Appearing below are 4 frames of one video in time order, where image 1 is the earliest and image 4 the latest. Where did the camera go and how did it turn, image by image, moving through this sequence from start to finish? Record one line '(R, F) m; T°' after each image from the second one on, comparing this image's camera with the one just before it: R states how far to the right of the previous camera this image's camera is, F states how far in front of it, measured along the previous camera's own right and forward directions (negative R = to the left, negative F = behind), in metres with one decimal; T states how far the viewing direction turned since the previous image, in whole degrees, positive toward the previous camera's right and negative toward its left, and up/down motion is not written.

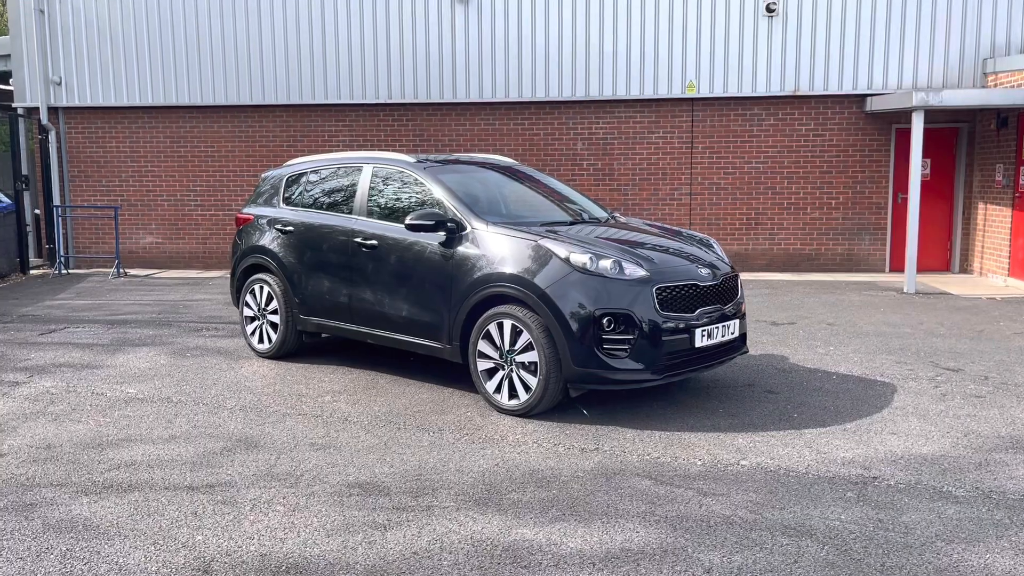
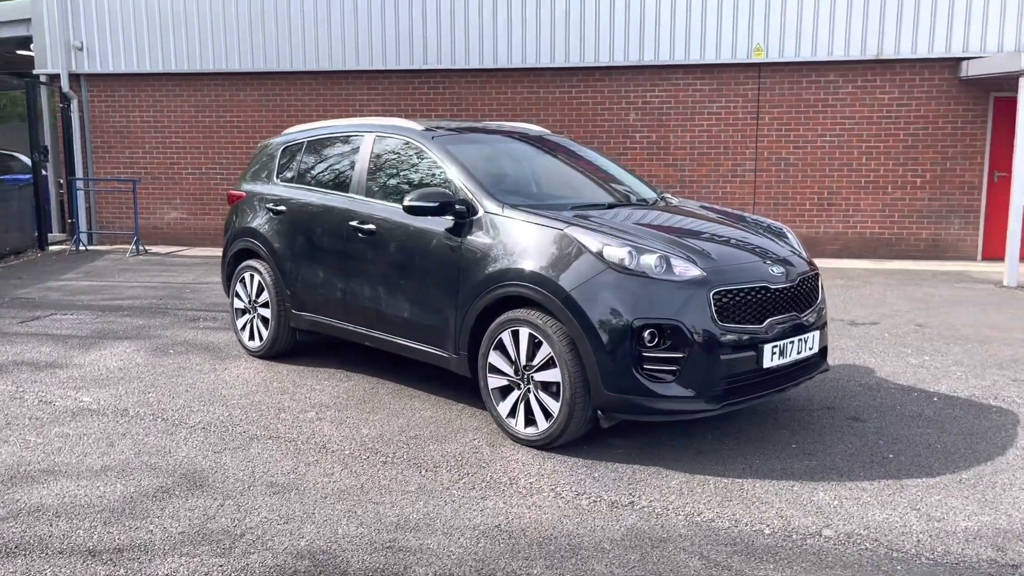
(+0.2, +1.2) m; -4°
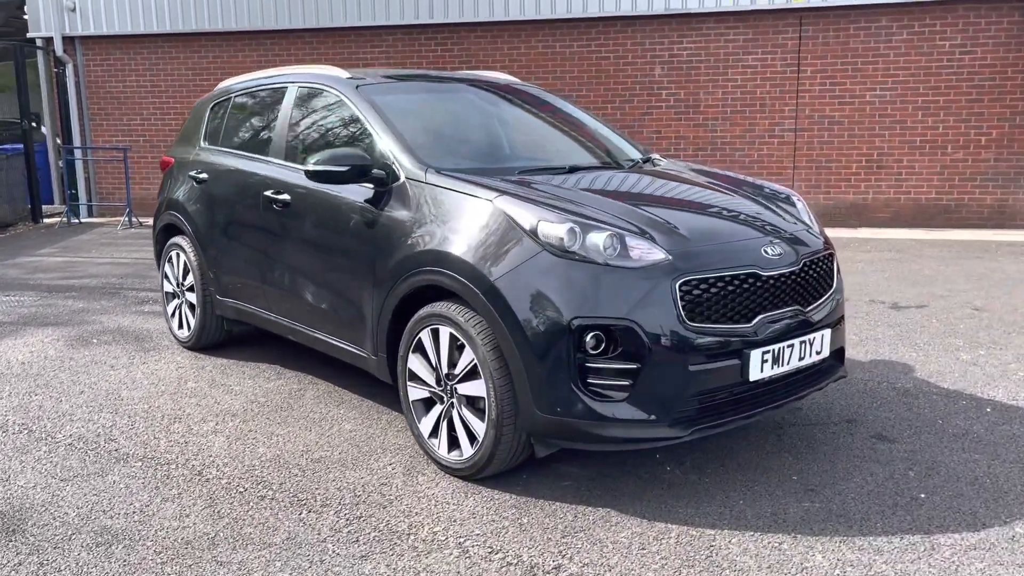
(+0.6, +1.0) m; -4°
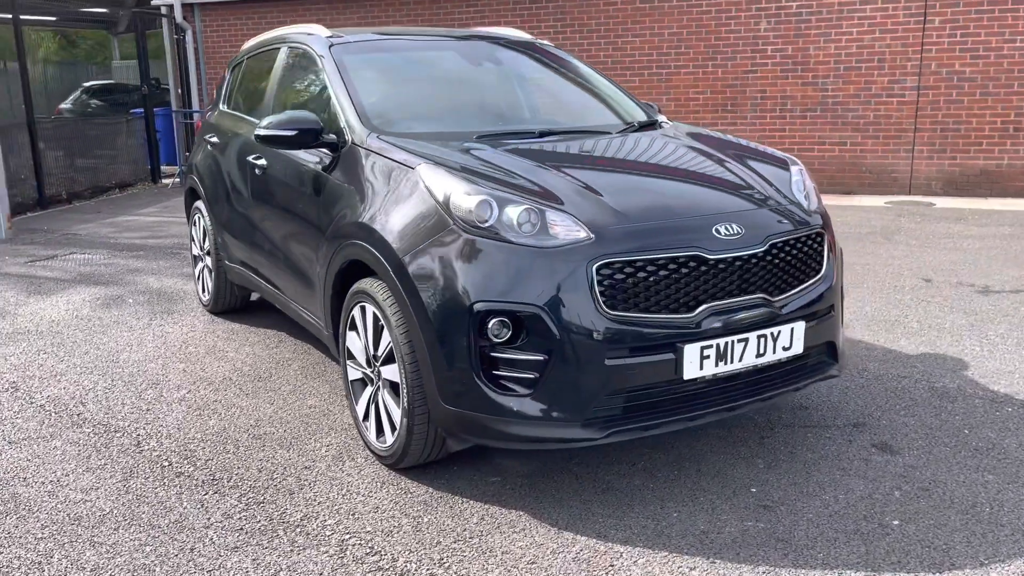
(+0.8, +0.4) m; -10°
